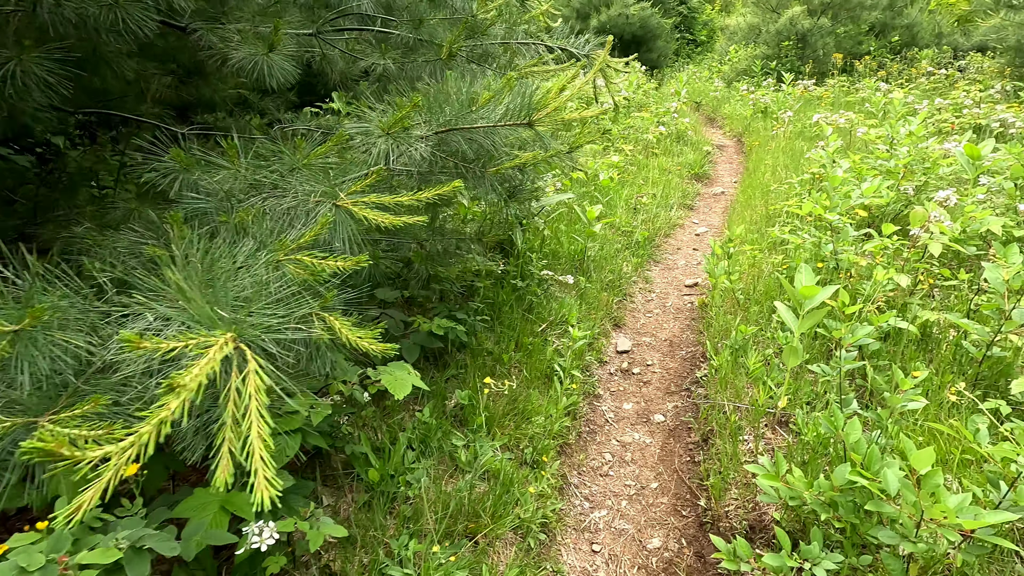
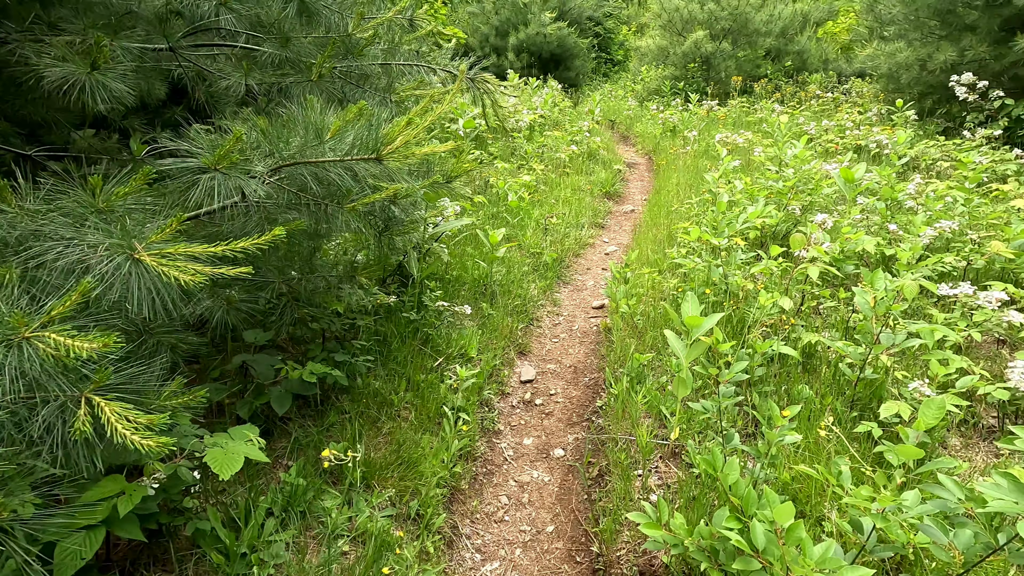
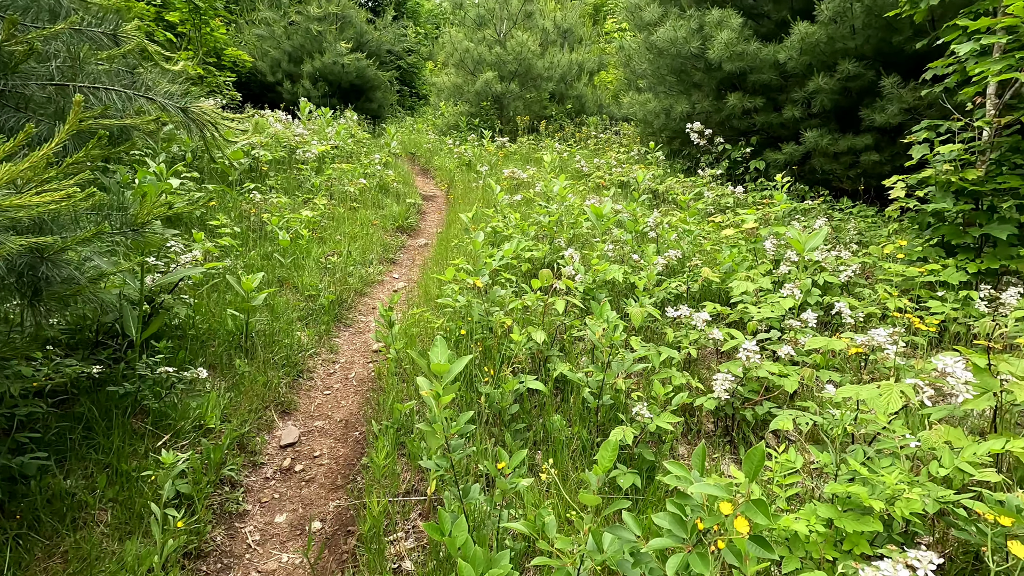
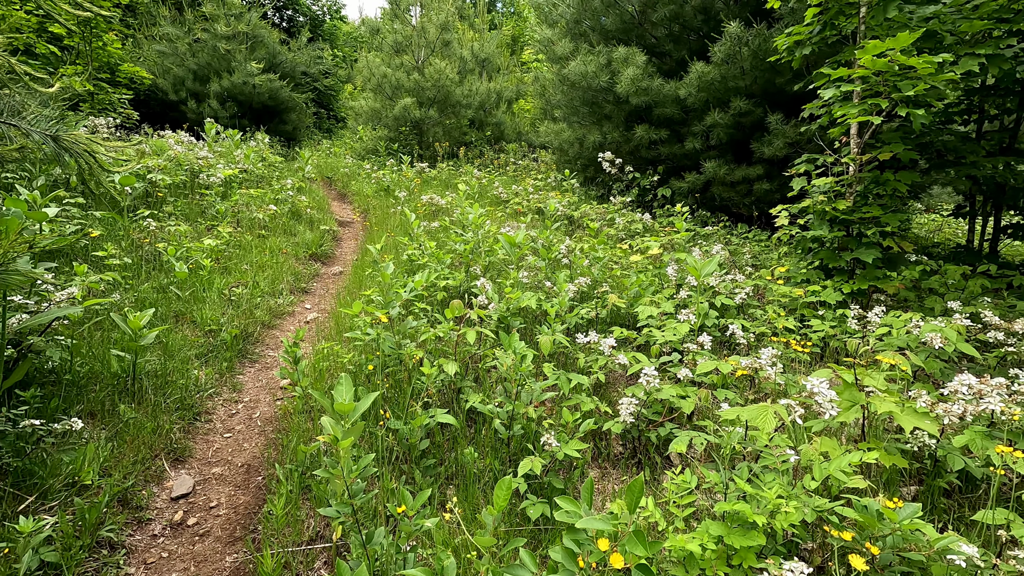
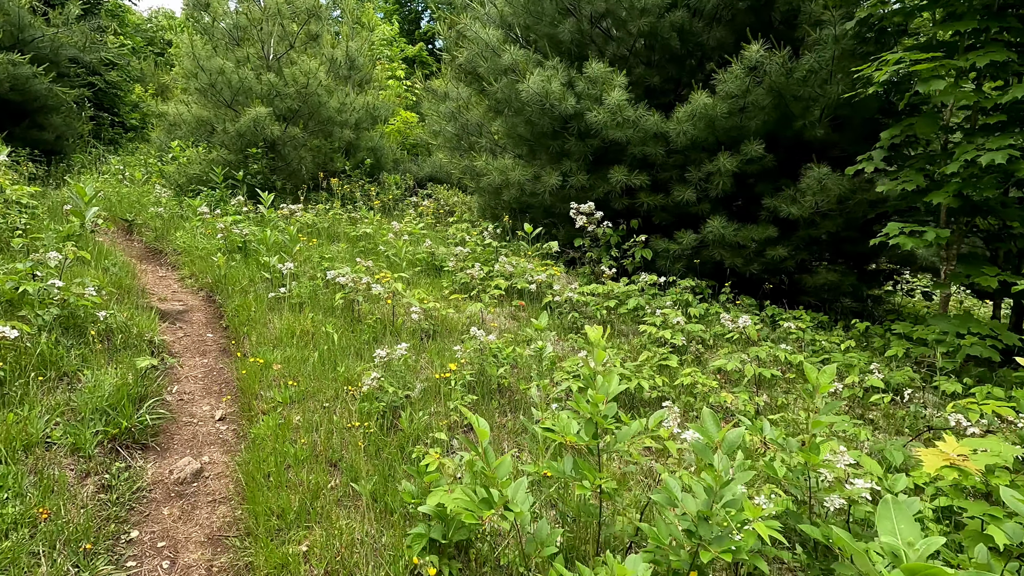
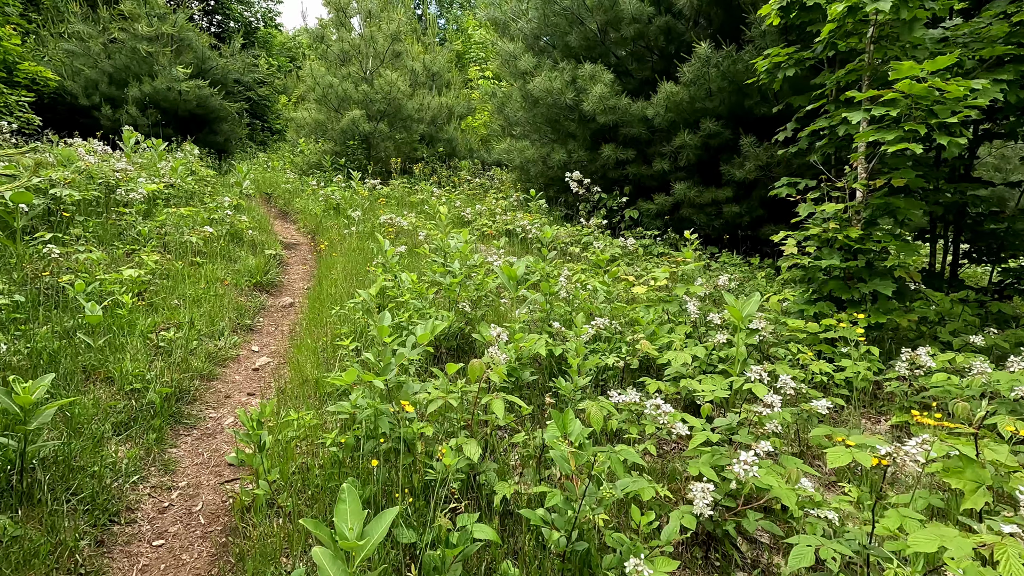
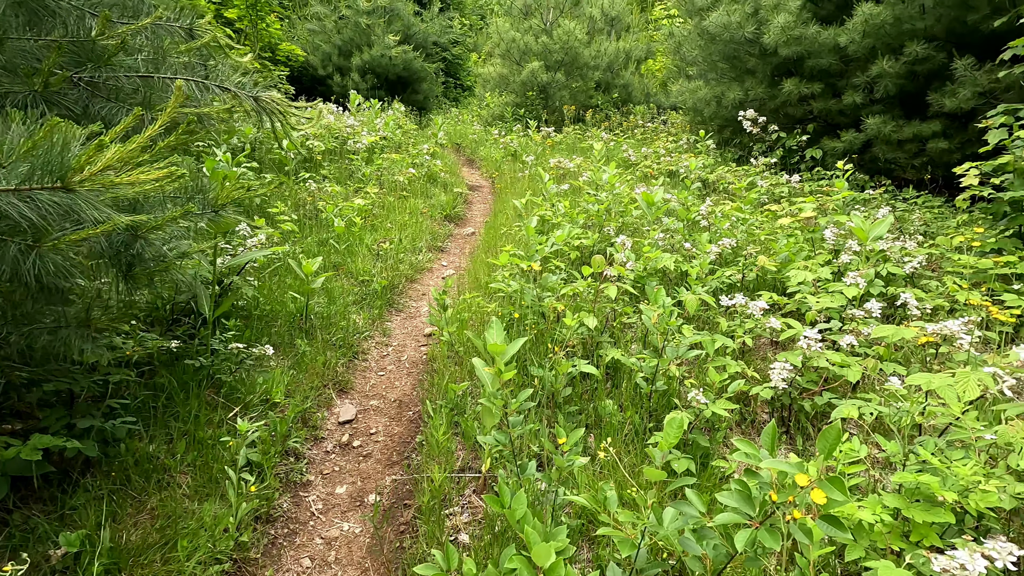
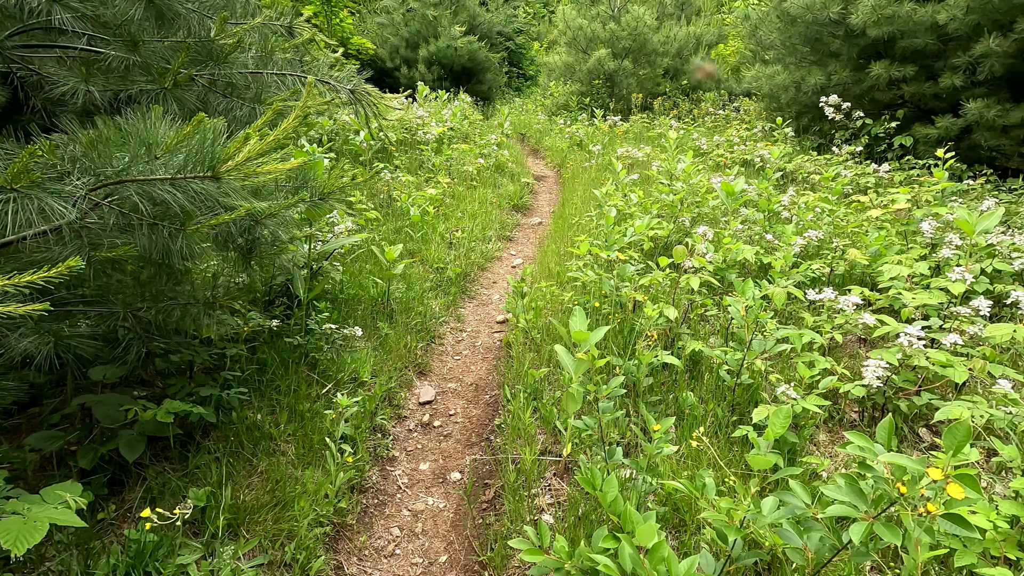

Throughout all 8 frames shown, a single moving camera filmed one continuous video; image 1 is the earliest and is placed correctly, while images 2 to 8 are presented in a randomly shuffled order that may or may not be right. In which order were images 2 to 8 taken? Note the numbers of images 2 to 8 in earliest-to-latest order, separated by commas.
2, 8, 7, 3, 4, 6, 5
